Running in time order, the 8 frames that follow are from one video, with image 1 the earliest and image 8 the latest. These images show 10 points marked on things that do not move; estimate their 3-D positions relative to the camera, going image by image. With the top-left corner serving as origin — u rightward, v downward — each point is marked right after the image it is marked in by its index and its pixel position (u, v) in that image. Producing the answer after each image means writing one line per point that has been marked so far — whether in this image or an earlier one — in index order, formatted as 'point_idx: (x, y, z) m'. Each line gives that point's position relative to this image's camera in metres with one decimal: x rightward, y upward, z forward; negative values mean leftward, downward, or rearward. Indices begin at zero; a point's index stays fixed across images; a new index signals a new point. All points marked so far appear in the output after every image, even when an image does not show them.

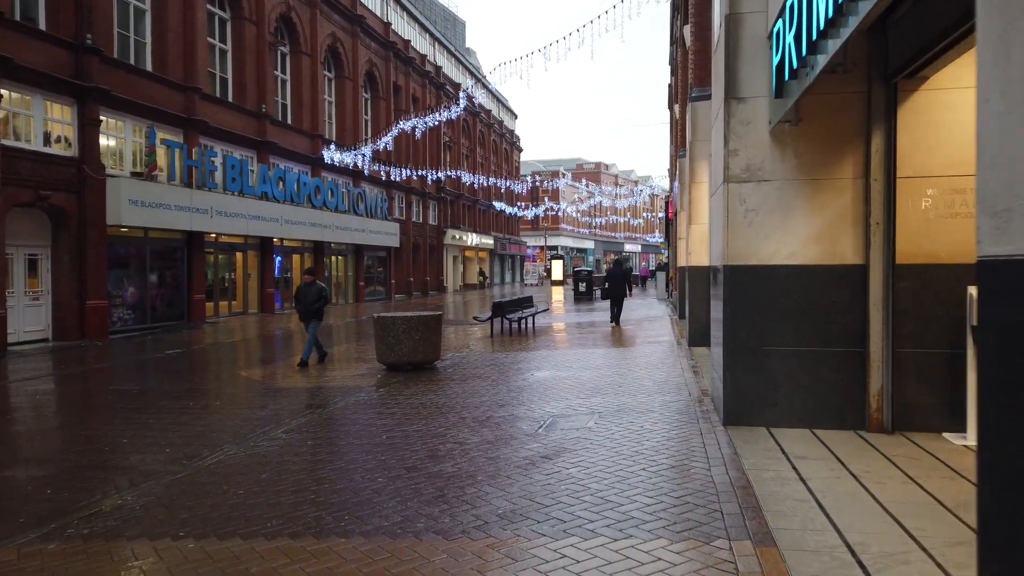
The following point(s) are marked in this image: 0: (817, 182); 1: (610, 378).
0: (+2.9, +1.0, +6.8) m
1: (+1.5, -1.3, +10.7) m
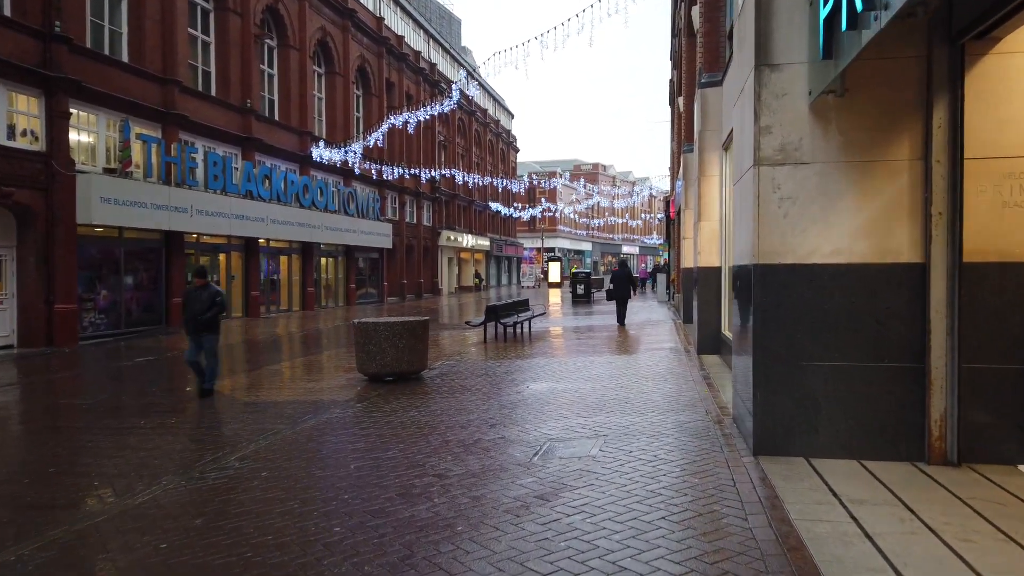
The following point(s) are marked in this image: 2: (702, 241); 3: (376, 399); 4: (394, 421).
0: (+2.8, +1.0, +5.7) m
1: (+1.4, -1.4, +9.6) m
2: (+3.5, +0.9, +13.2) m
3: (-2.0, -1.6, +10.6) m
4: (-1.4, -1.6, +8.7) m
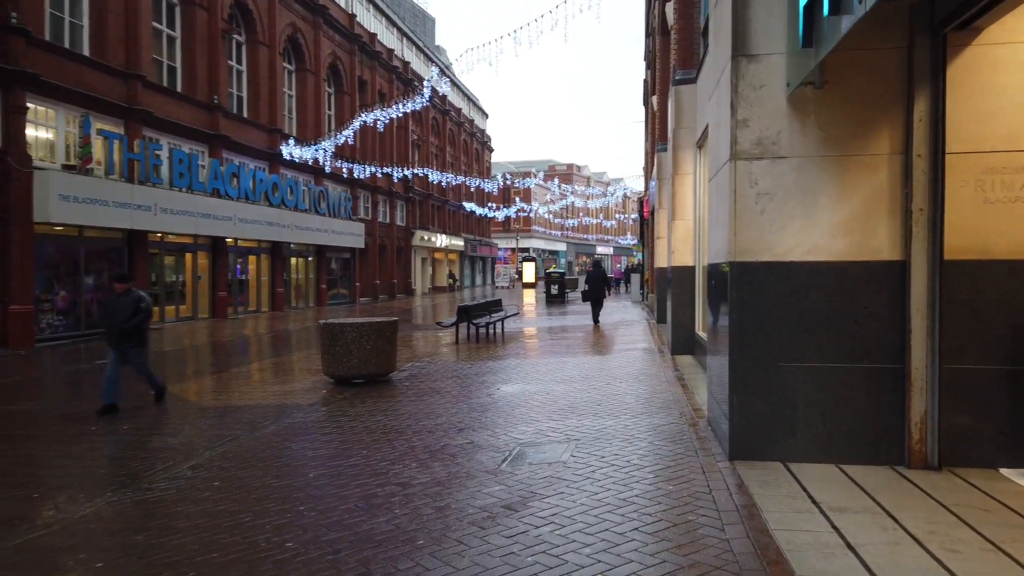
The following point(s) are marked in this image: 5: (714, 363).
0: (+2.5, +1.0, +5.5) m
1: (+1.0, -1.4, +9.3) m
2: (+3.0, +0.9, +13.1) m
3: (-2.4, -1.6, +10.3) m
4: (-1.8, -1.6, +8.4) m
5: (+2.0, -0.8, +7.2) m
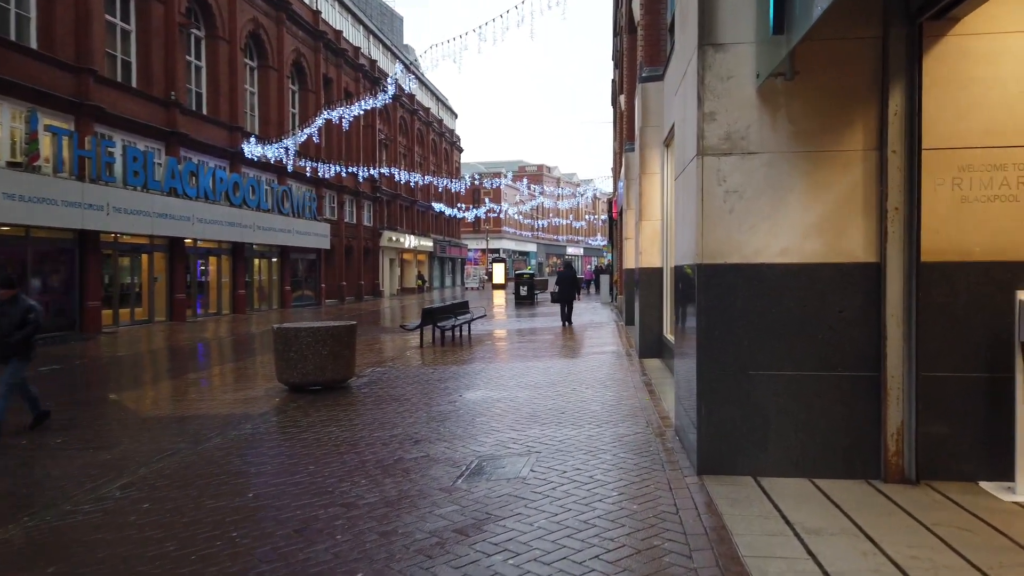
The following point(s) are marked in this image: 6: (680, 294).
0: (+2.2, +1.0, +5.2) m
1: (+0.5, -1.4, +9.0) m
2: (+2.3, +0.8, +12.8) m
3: (-2.9, -1.7, +9.8) m
4: (-2.2, -1.6, +7.9) m
5: (+1.6, -0.8, +6.9) m
6: (+1.6, 0.0, +6.7) m
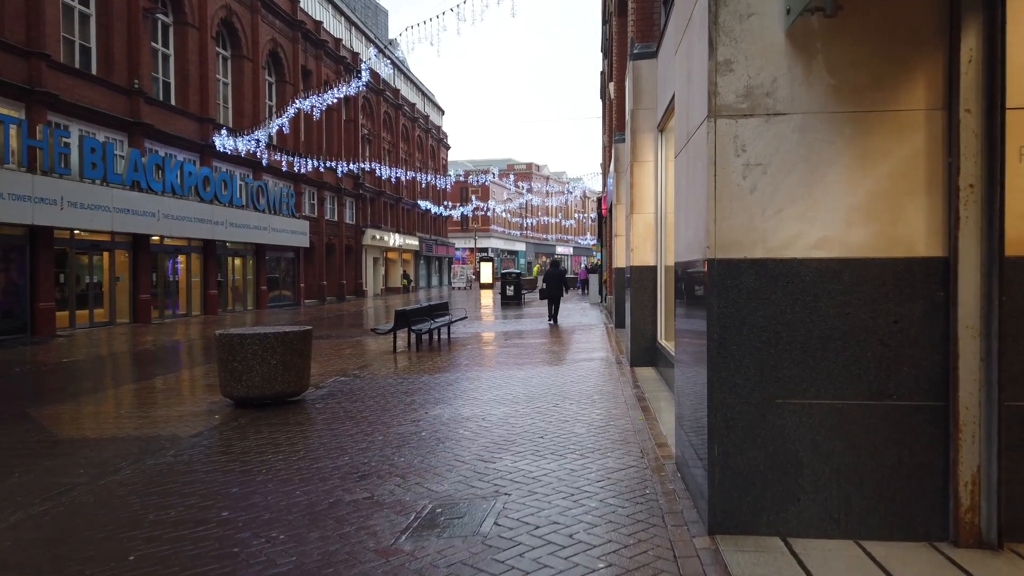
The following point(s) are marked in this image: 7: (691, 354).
0: (+1.9, +0.9, +4.0) m
1: (+0.2, -1.4, +7.7) m
2: (+2.0, +0.8, +11.5) m
3: (-3.3, -1.7, +8.5) m
4: (-2.5, -1.7, +6.6) m
5: (+1.4, -0.8, +5.7) m
6: (+1.3, -0.1, +5.5) m
7: (+1.3, -0.5, +5.2) m
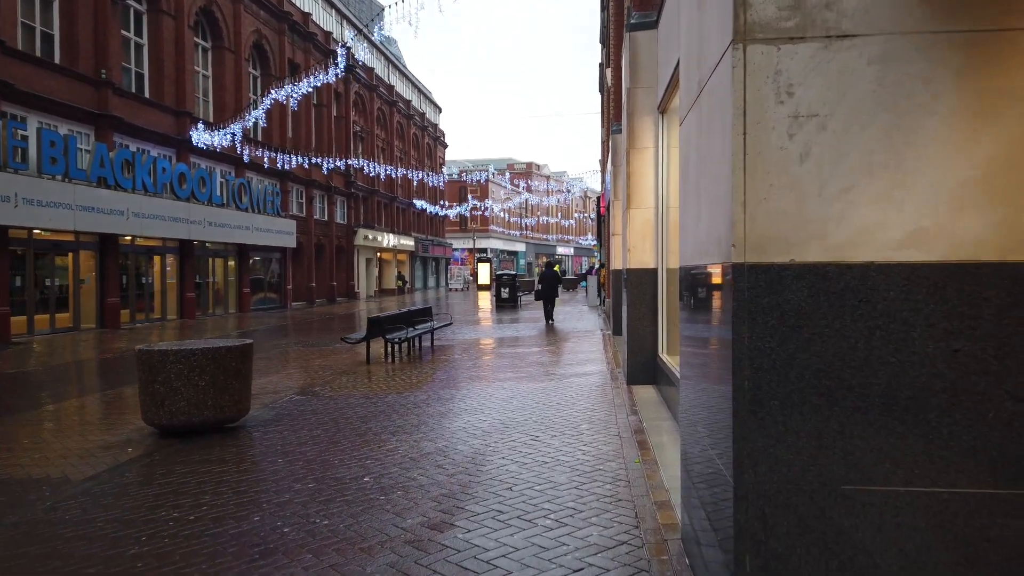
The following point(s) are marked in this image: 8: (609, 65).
0: (+1.6, +0.9, +2.5) m
1: (-0.1, -1.5, +6.2) m
2: (+1.7, +0.7, +10.1) m
3: (-3.5, -1.8, +7.0) m
4: (-2.8, -1.7, +5.2) m
5: (+1.1, -0.9, +4.2) m
6: (+1.0, -0.1, +4.0) m
7: (+1.0, -0.5, +3.7) m
8: (+2.6, +5.8, +19.0) m
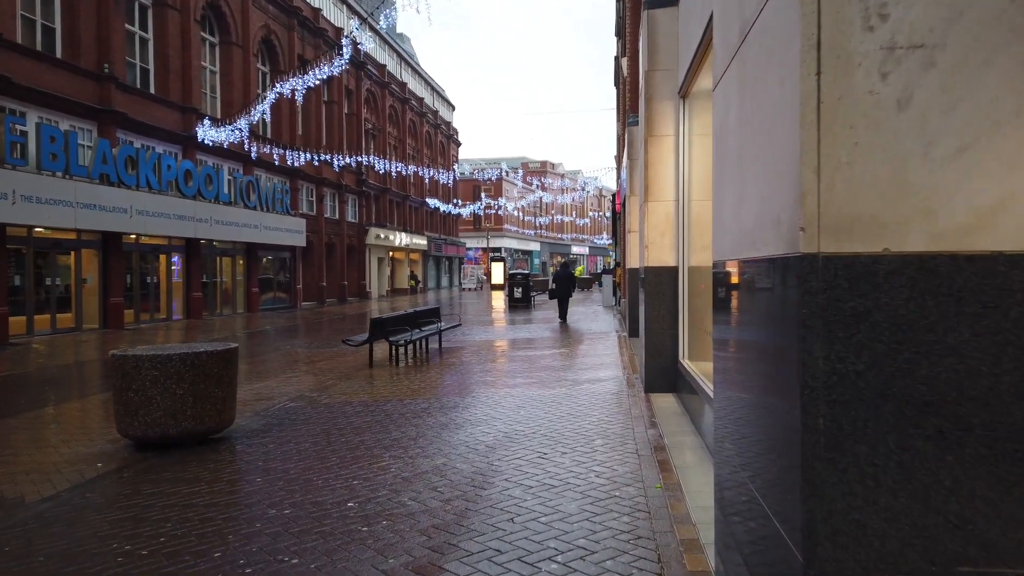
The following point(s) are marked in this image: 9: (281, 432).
0: (+1.6, +0.9, +1.7) m
1: (-0.1, -1.5, +5.5) m
2: (+1.8, +0.7, +9.3) m
3: (-3.5, -1.8, +6.3) m
4: (-2.8, -1.7, +4.5) m
5: (+1.0, -0.9, +3.5) m
6: (+1.0, -0.1, +3.2) m
7: (+1.0, -0.5, +3.0) m
8: (+2.9, +5.8, +18.2) m
9: (-2.6, -1.6, +8.1) m
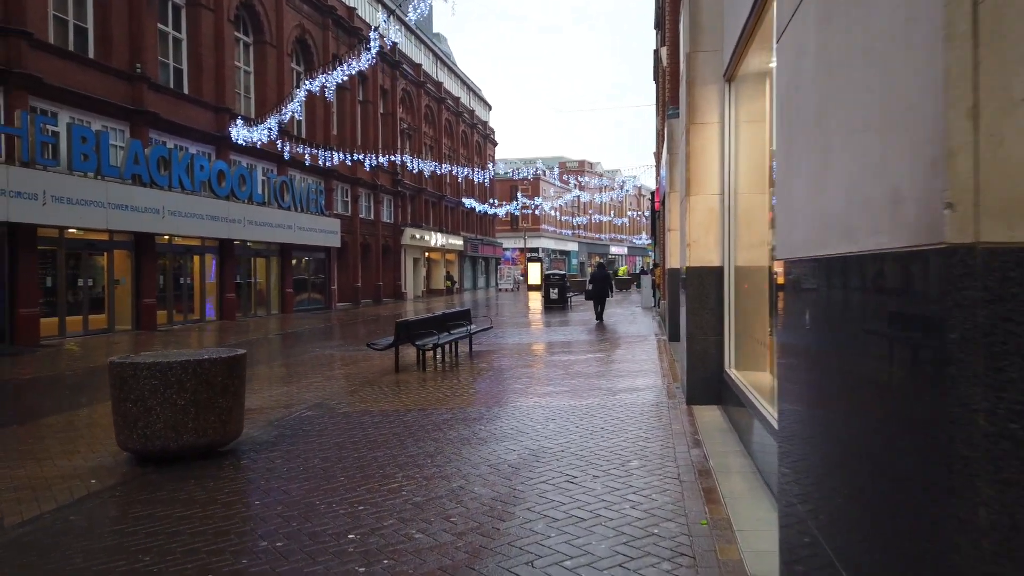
0: (+1.5, +0.8, +1.0) m
1: (+0.1, -1.5, +4.8) m
2: (+2.1, +0.7, +8.5) m
3: (-3.3, -1.8, +5.8) m
4: (-2.7, -1.8, +3.9) m
5: (+1.1, -0.9, +2.7) m
6: (+1.0, -0.2, +2.5) m
7: (+1.0, -0.6, +2.2) m
8: (+3.7, +5.8, +17.4) m
9: (-2.3, -1.7, +7.6) m
